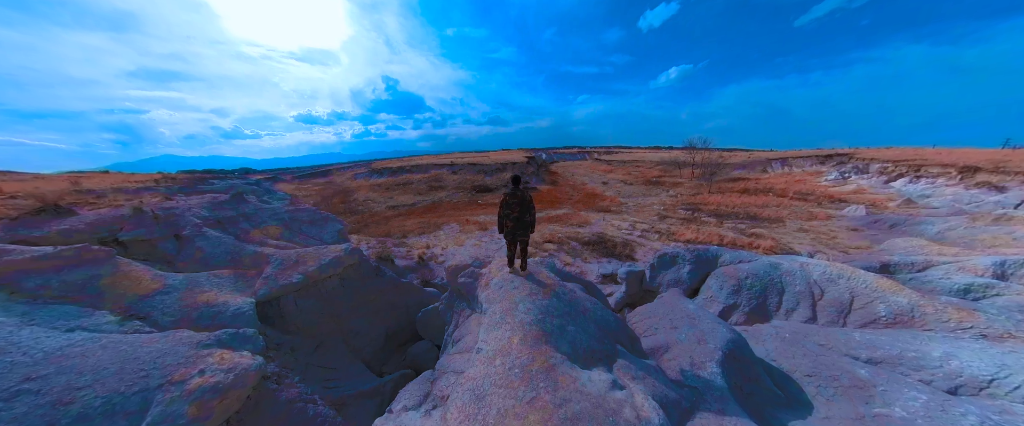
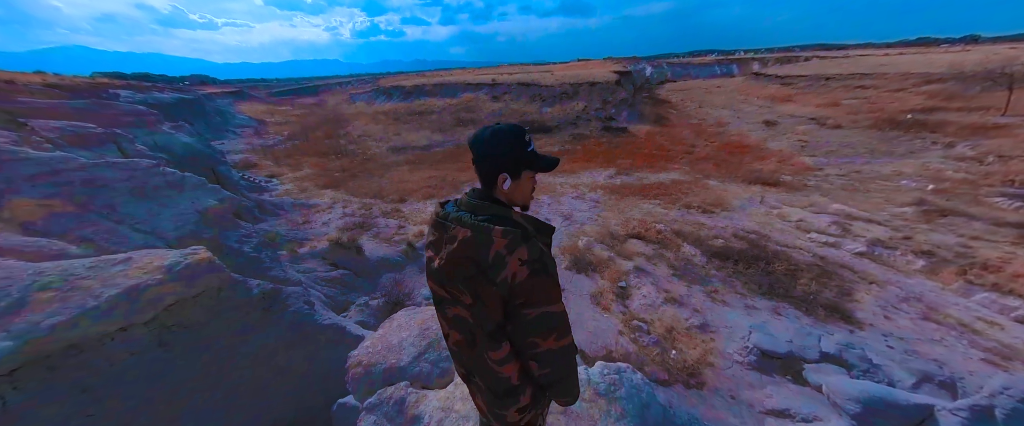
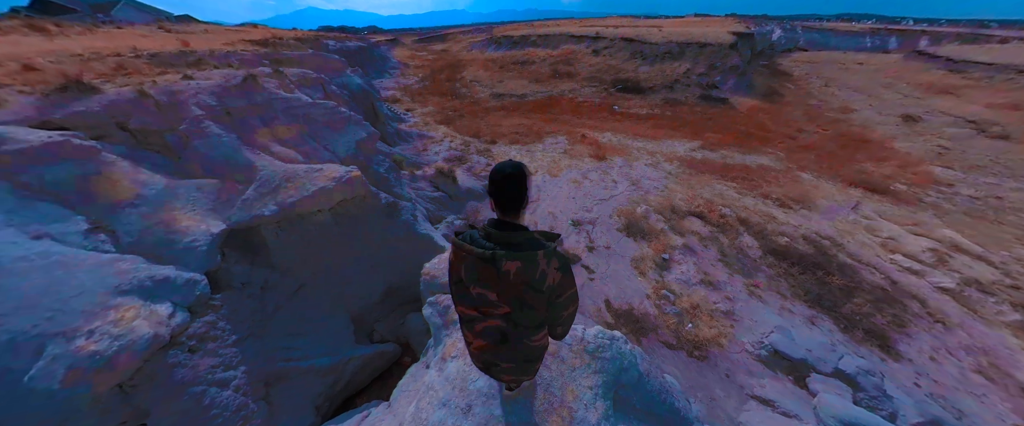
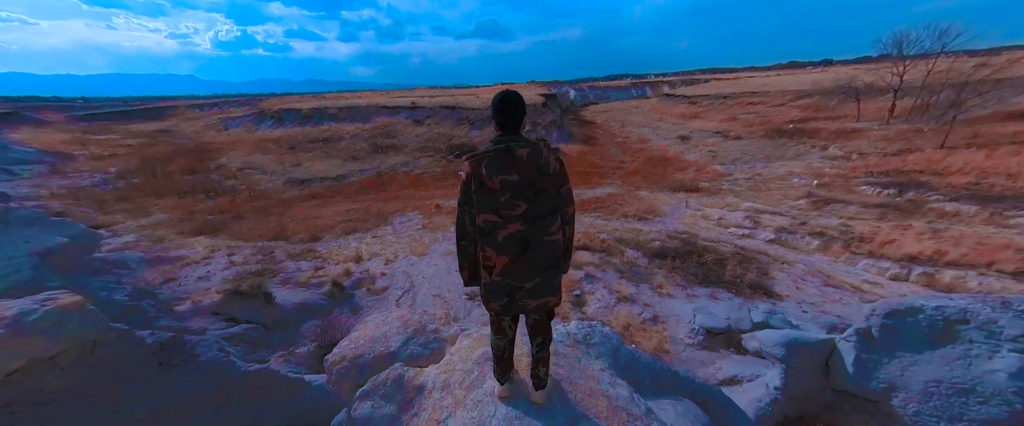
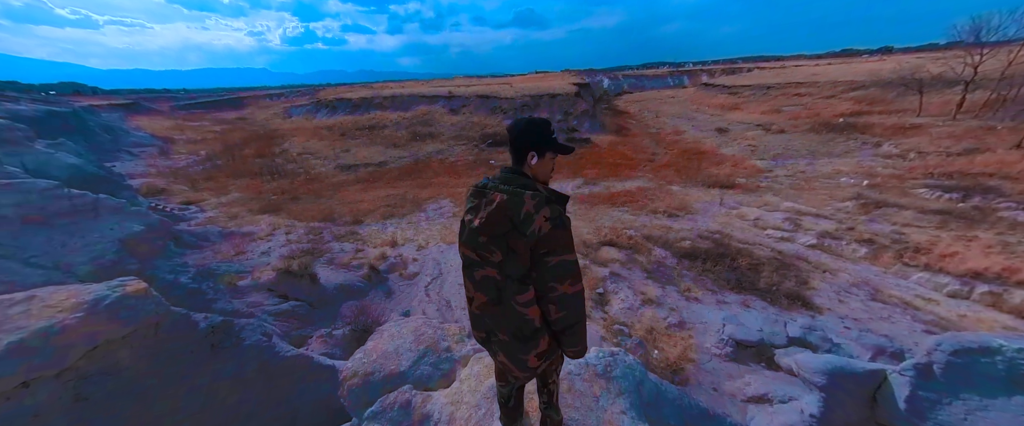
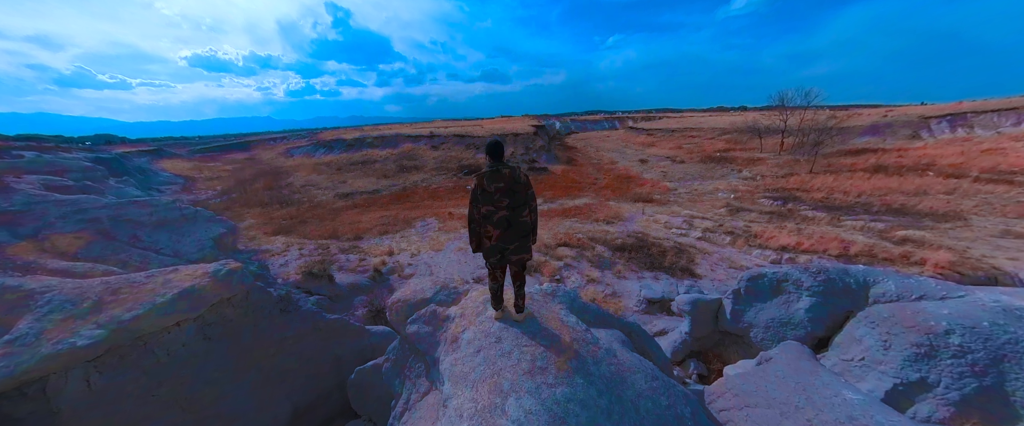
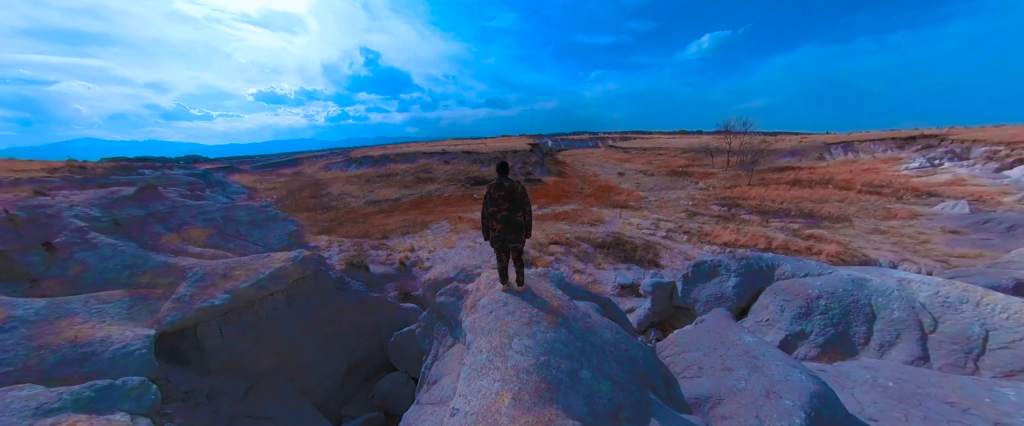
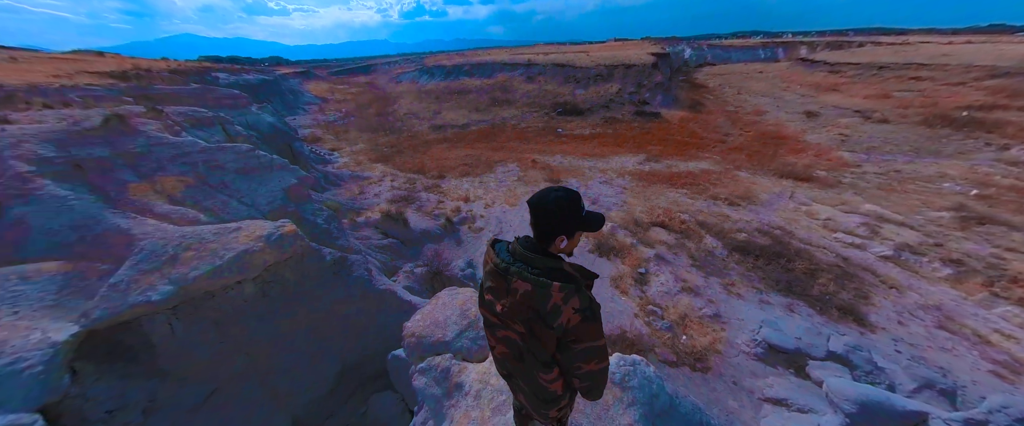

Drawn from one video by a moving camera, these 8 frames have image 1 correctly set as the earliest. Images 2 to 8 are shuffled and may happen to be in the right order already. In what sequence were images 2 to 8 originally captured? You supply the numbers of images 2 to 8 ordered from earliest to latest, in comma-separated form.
7, 6, 4, 5, 2, 8, 3
